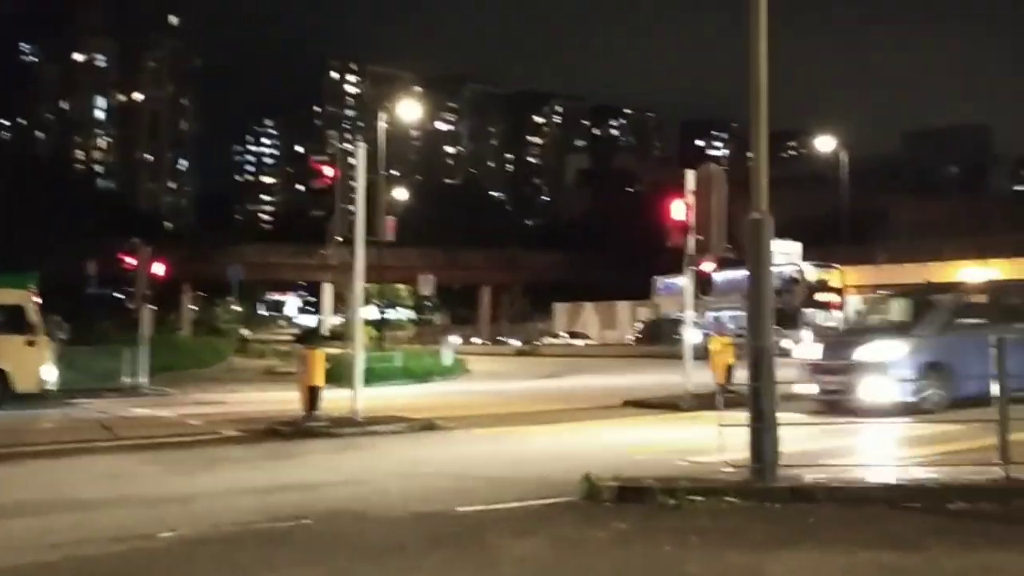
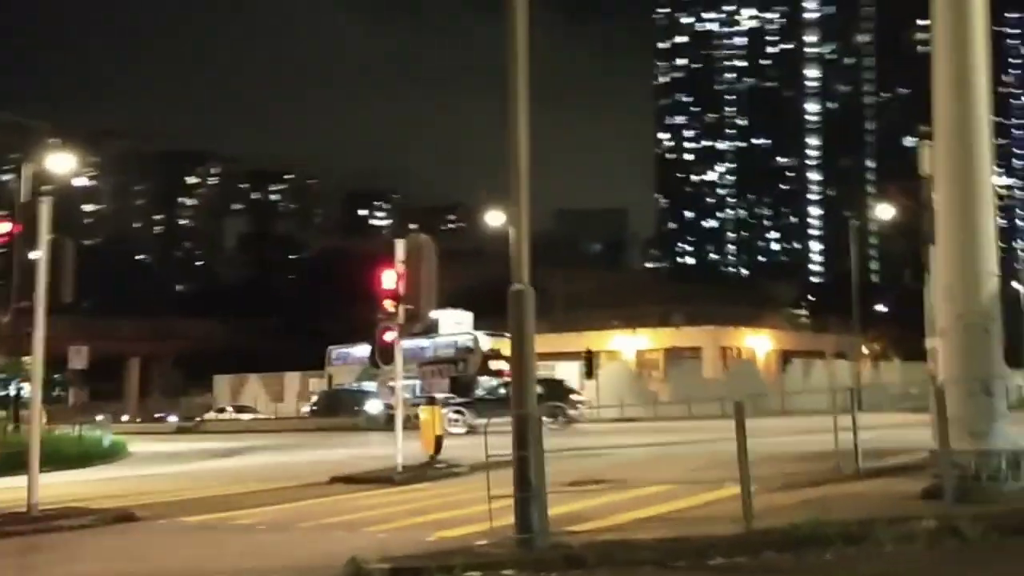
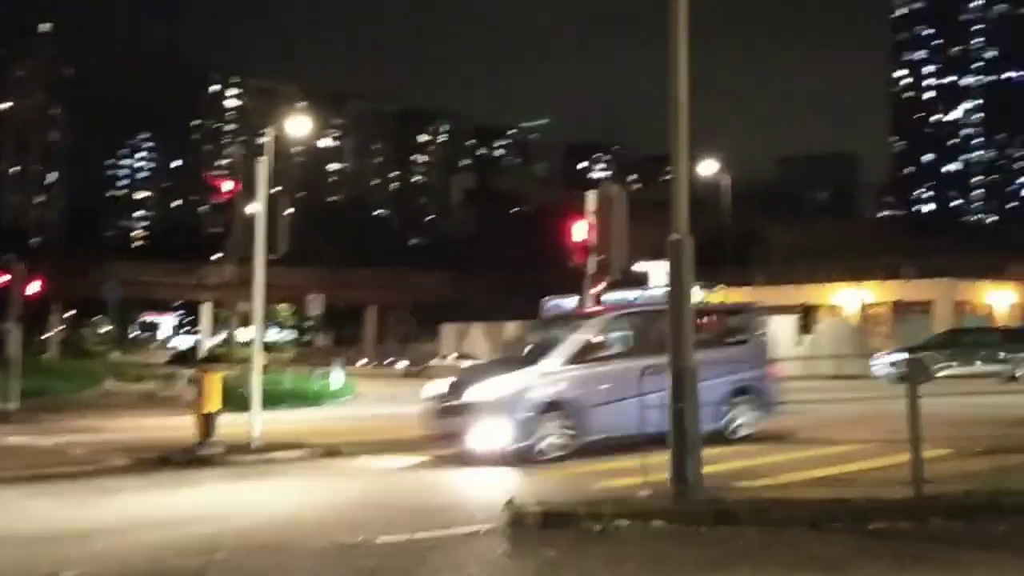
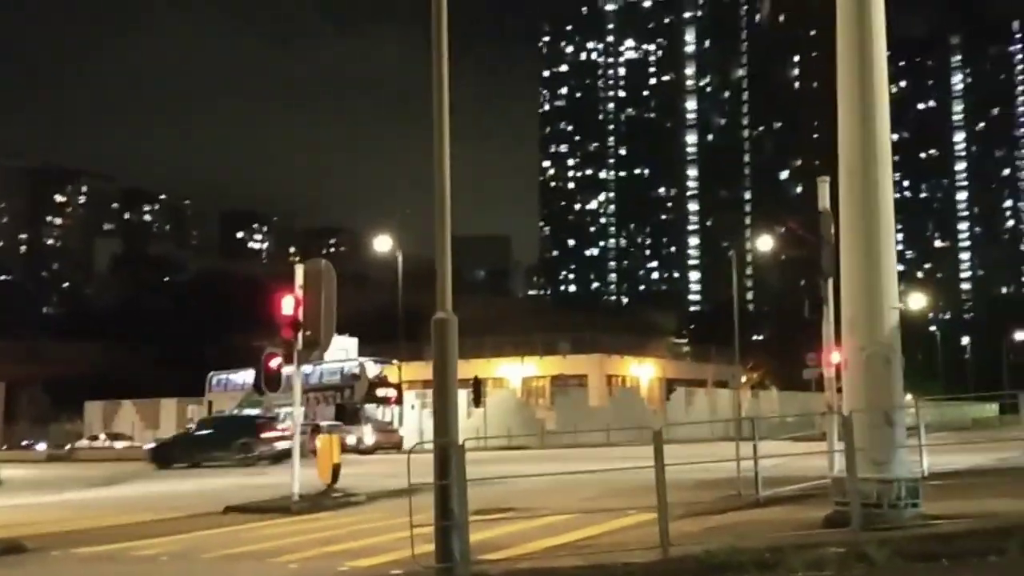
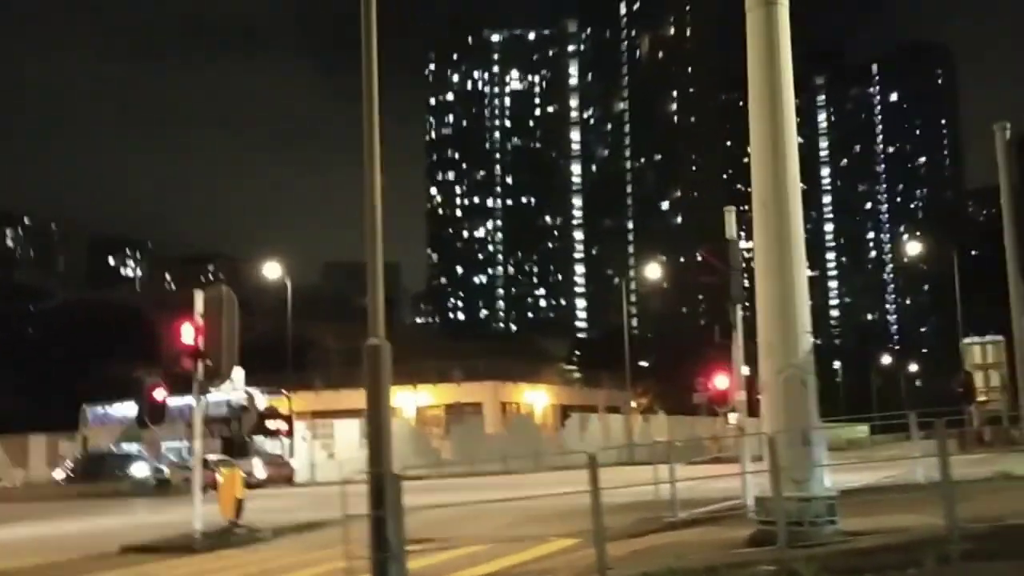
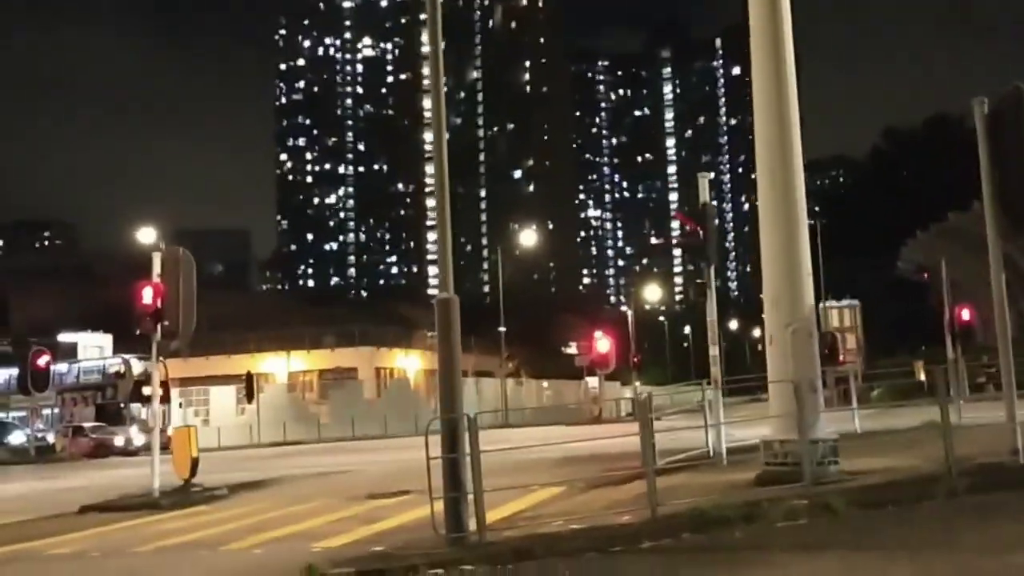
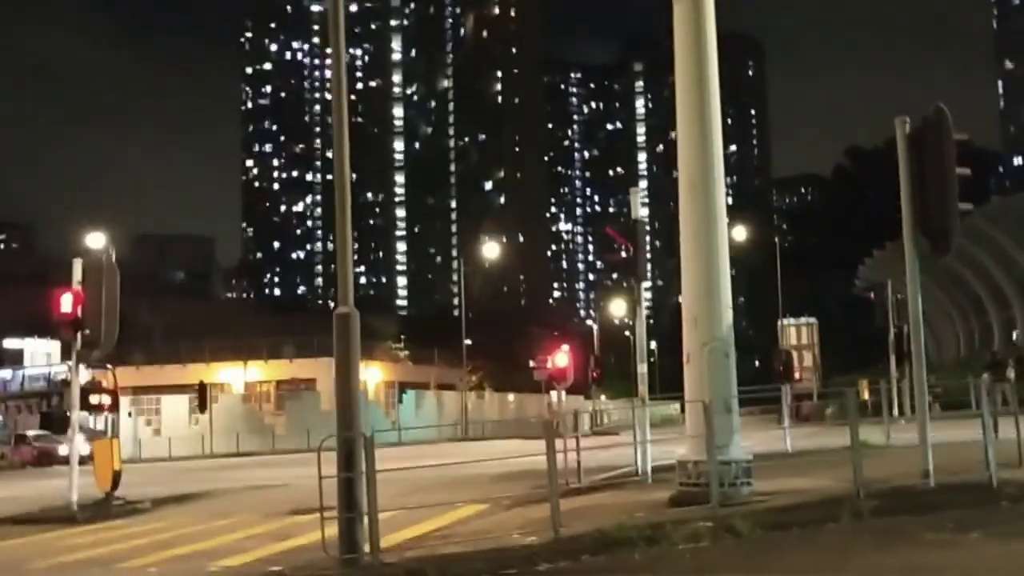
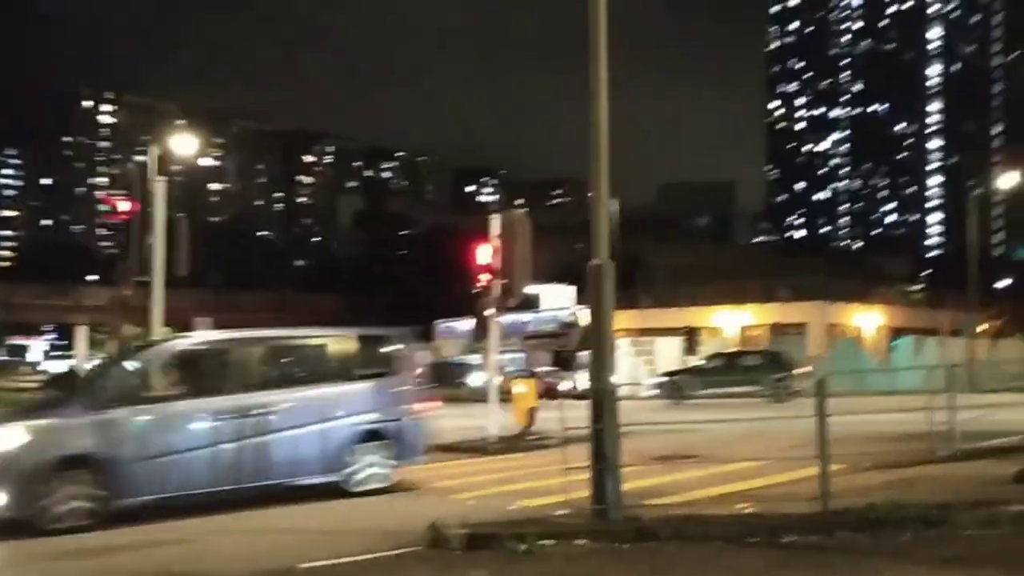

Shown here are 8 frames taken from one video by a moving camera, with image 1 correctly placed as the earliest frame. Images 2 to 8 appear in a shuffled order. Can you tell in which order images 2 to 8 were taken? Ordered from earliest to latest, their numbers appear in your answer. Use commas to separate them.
3, 8, 2, 4, 5, 7, 6
